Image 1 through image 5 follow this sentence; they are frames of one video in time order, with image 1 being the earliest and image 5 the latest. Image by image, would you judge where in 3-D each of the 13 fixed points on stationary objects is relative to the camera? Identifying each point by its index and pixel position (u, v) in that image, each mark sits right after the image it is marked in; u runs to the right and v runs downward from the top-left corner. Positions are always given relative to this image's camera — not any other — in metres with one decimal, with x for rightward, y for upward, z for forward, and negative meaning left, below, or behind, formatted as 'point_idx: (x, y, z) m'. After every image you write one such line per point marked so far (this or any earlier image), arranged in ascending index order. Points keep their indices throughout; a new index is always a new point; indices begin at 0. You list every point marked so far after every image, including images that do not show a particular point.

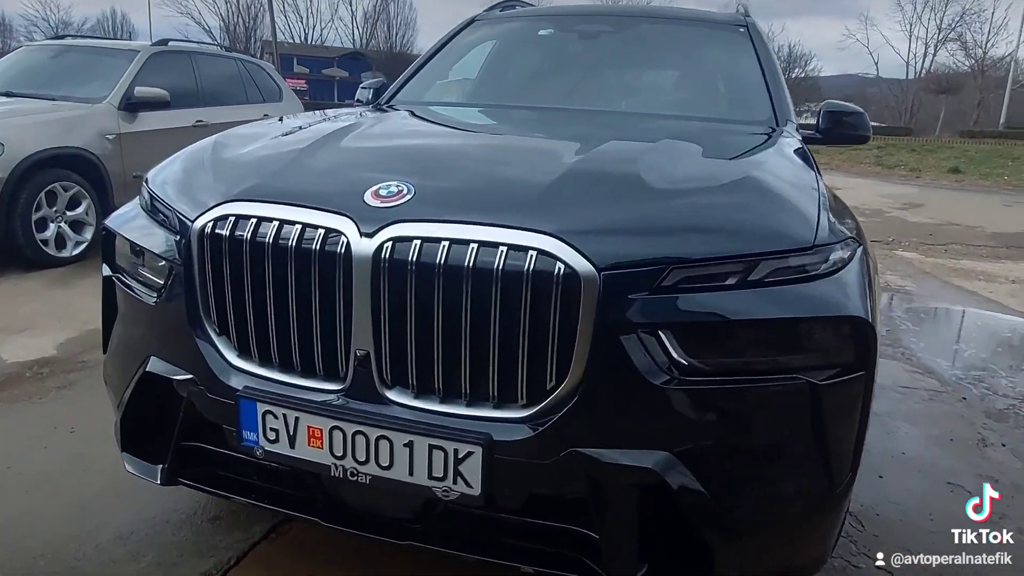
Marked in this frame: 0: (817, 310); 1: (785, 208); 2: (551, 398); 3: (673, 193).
0: (+0.6, -0.1, +1.4) m
1: (+0.6, +0.2, +1.6) m
2: (+0.1, -0.2, +1.4) m
3: (+0.4, +0.2, +1.5) m
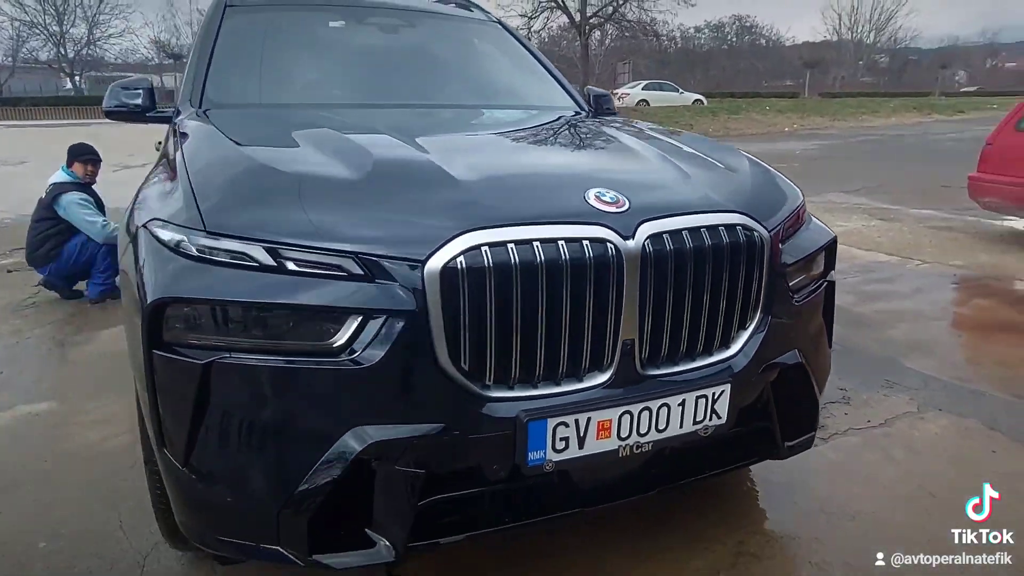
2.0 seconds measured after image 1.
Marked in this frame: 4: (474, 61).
0: (+1.0, +0.2, +2.1) m
1: (+0.8, +0.4, +2.3) m
2: (+0.6, -0.1, +1.8) m
3: (+0.6, +0.4, +2.1) m
4: (-0.1, +1.1, +3.5) m
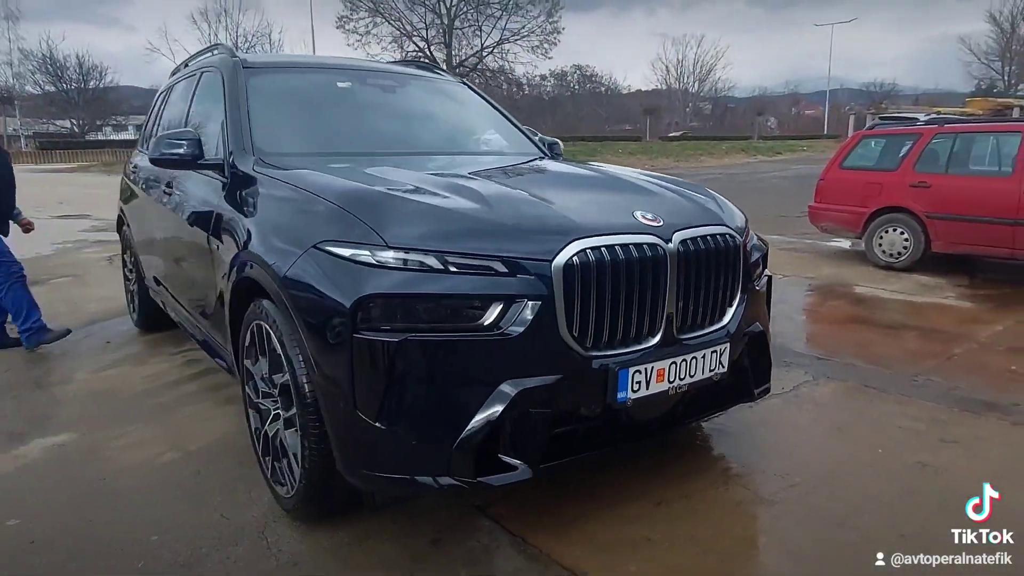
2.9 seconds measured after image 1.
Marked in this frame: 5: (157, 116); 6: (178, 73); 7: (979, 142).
0: (+1.1, +0.2, +3.0) m
1: (+0.9, +0.4, +3.1) m
2: (+0.8, -0.1, +2.6) m
3: (+0.8, +0.4, +2.9) m
4: (-0.3, +1.0, +4.2) m
5: (-2.7, +1.3, +5.3) m
6: (-2.3, +1.5, +4.8) m
7: (+4.8, +1.5, +7.2) m
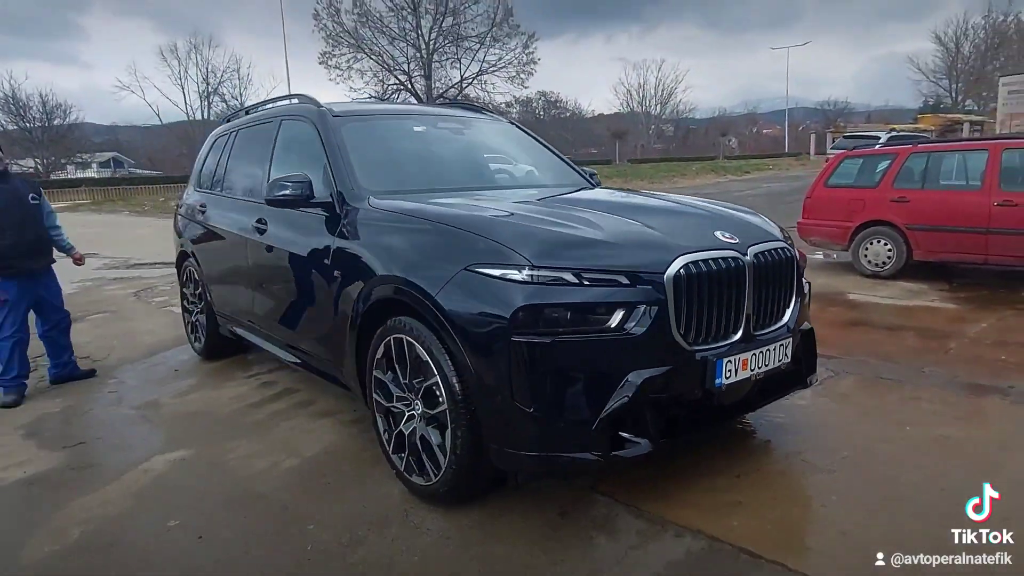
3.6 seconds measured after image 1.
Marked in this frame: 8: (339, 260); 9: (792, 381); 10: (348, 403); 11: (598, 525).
0: (+1.5, +0.2, +3.6) m
1: (+1.3, +0.4, +3.7) m
2: (+1.3, -0.1, +3.1) m
3: (+1.2, +0.3, +3.4) m
4: (0.0, +0.9, +4.7) m
5: (-2.4, +1.1, +5.7) m
6: (-2.0, +1.3, +5.2) m
7: (+5.0, +1.5, +7.9) m
8: (-0.8, +0.1, +3.5) m
9: (+1.3, -0.4, +3.3) m
10: (-1.0, -0.7, +4.4) m
11: (+0.3, -0.9, +2.7) m
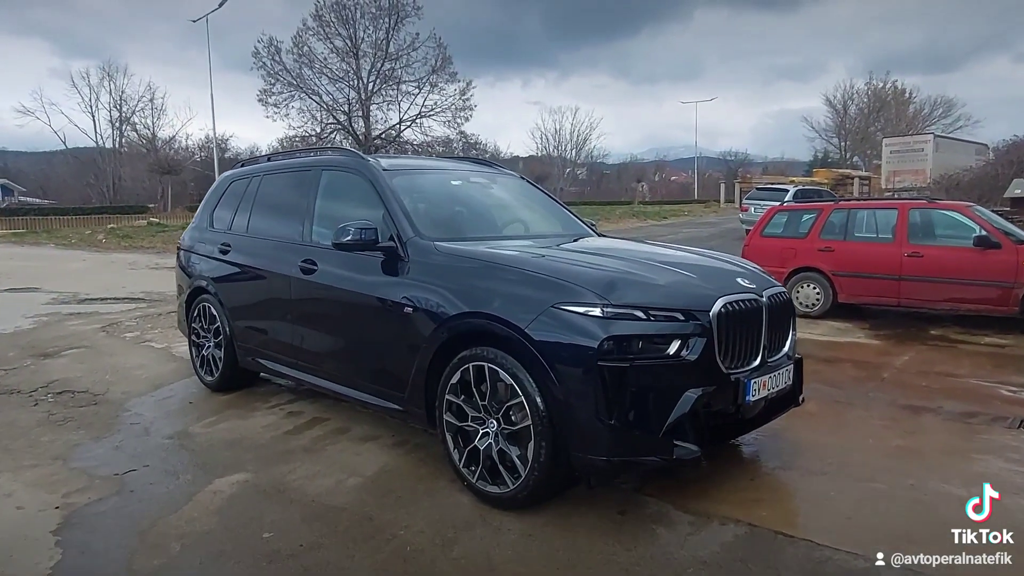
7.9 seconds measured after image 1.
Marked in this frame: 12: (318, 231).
0: (+1.7, -0.1, +4.3) m
1: (+1.5, +0.1, +4.4) m
2: (+1.6, -0.3, +3.9) m
3: (+1.4, +0.1, +4.2) m
4: (+0.1, +0.6, +5.3) m
5: (-2.4, +0.8, +6.0) m
6: (-1.9, +1.0, +5.6) m
7: (+4.7, +1.0, +9.1) m
8: (-0.6, -0.1, +4.0) m
9: (+1.6, -0.7, +4.0) m
10: (-0.9, -1.0, +4.8) m
11: (+0.7, -1.1, +3.3) m
12: (-1.4, +0.4, +4.9) m
